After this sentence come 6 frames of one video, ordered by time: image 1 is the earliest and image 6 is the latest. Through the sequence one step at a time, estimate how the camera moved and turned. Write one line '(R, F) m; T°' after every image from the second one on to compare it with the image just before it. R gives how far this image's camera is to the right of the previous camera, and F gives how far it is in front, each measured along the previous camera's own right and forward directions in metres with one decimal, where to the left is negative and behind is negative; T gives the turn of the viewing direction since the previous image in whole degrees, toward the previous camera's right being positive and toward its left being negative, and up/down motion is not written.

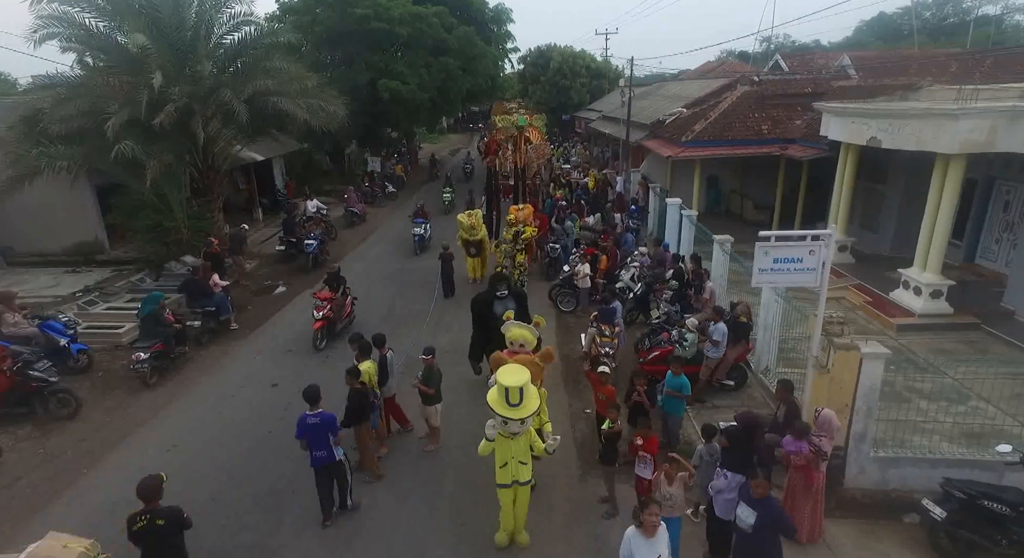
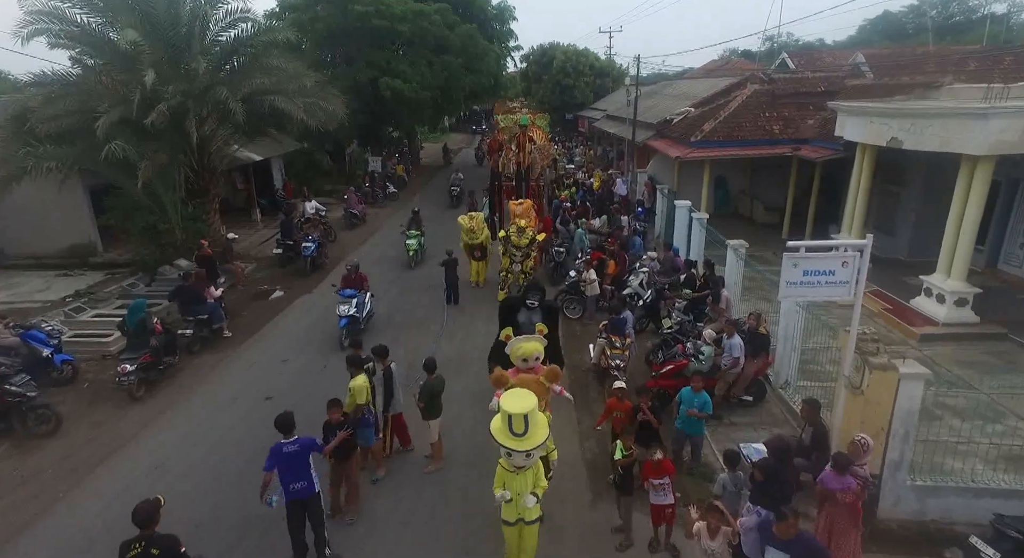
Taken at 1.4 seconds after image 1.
(0.0, +0.4) m; 0°
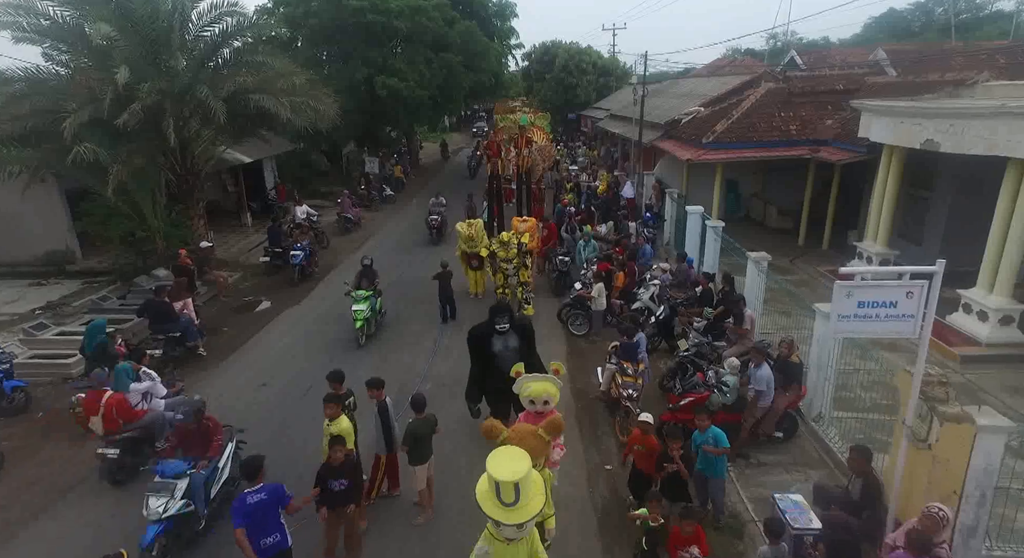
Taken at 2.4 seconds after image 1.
(0.0, +0.7) m; 0°
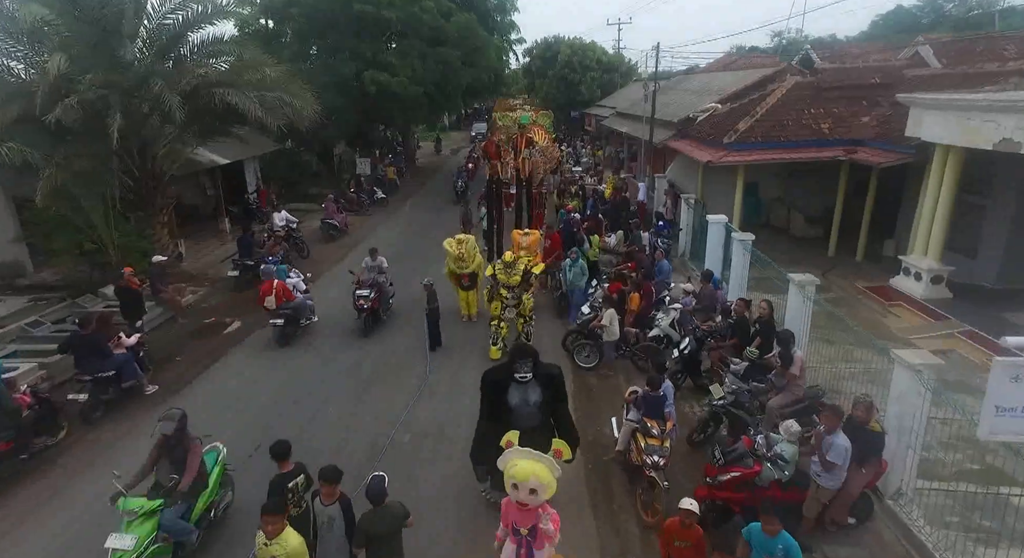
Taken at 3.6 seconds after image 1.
(+0.1, +1.4) m; 0°
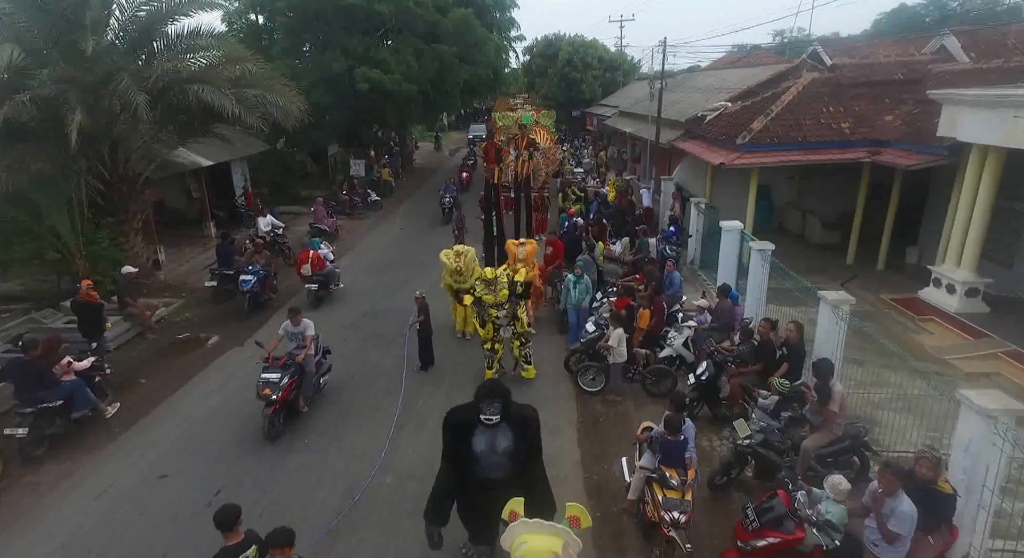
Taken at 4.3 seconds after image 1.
(0.0, +0.8) m; 0°
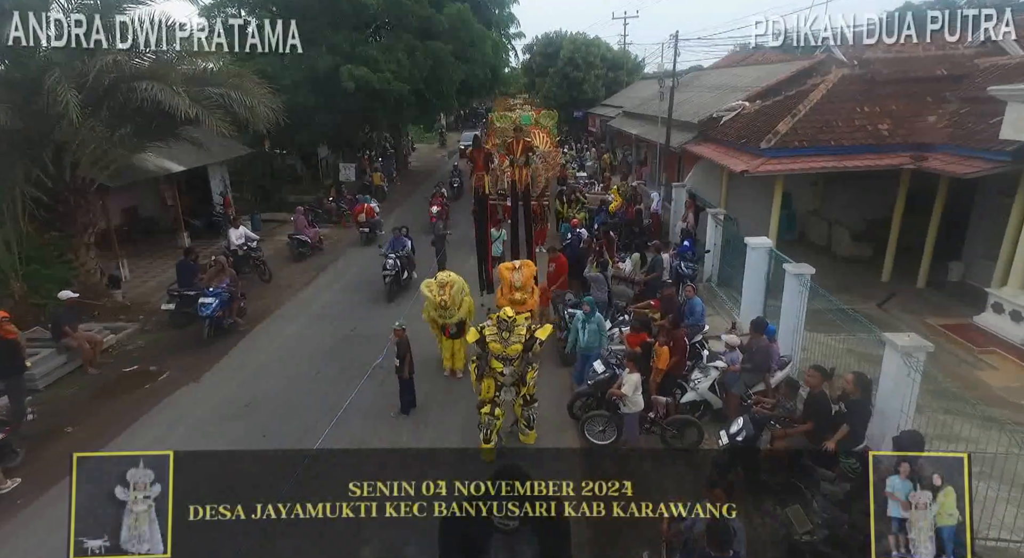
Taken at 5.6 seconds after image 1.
(+0.1, +1.2) m; 0°
